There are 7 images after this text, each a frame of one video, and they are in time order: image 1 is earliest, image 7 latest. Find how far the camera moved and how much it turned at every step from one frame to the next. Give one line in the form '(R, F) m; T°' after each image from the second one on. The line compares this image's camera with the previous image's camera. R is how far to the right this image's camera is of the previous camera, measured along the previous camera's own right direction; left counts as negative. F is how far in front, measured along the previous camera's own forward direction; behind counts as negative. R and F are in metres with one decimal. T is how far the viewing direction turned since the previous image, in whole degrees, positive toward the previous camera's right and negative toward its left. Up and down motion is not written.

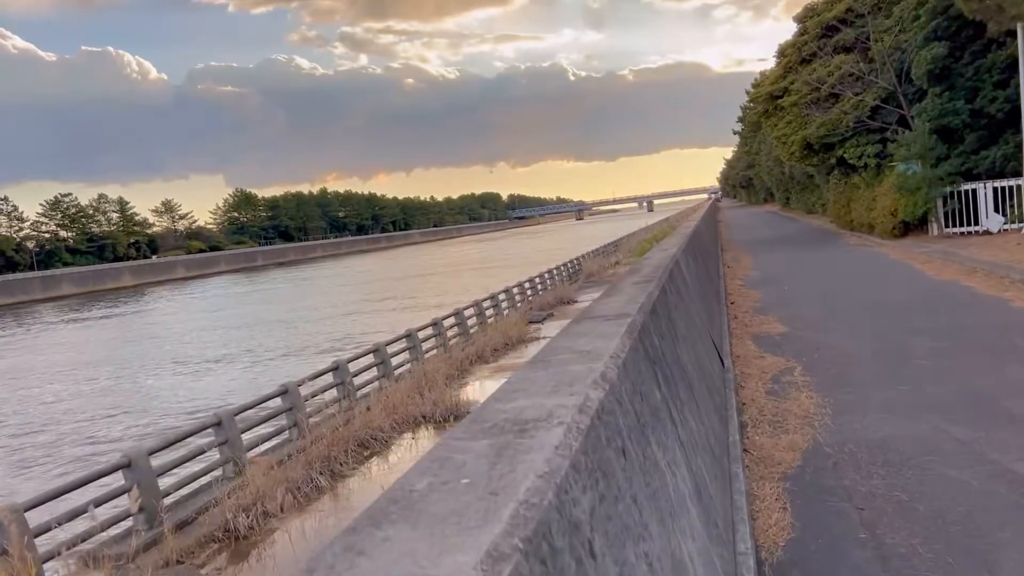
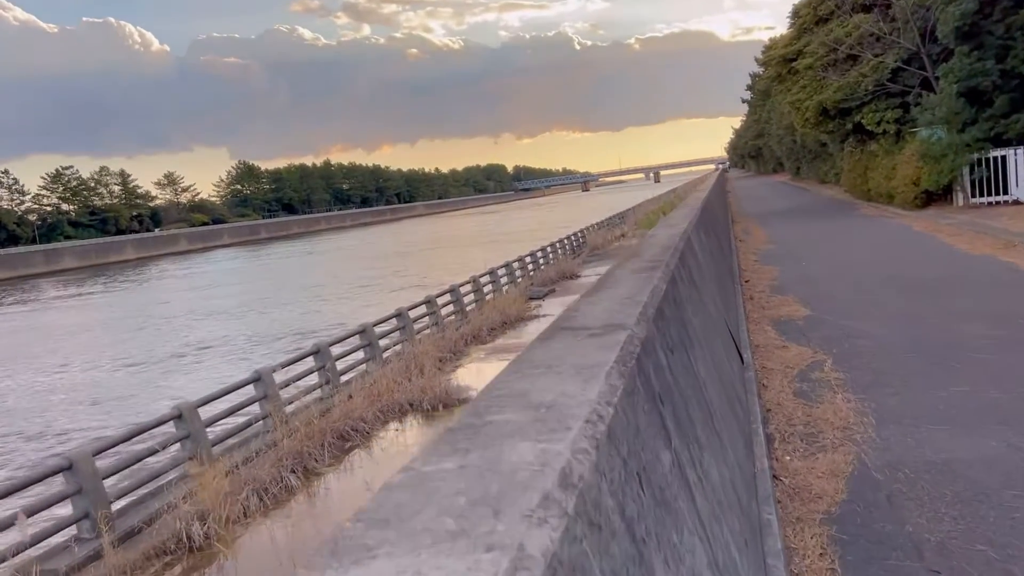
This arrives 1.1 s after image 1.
(+0.2, +1.2) m; 0°
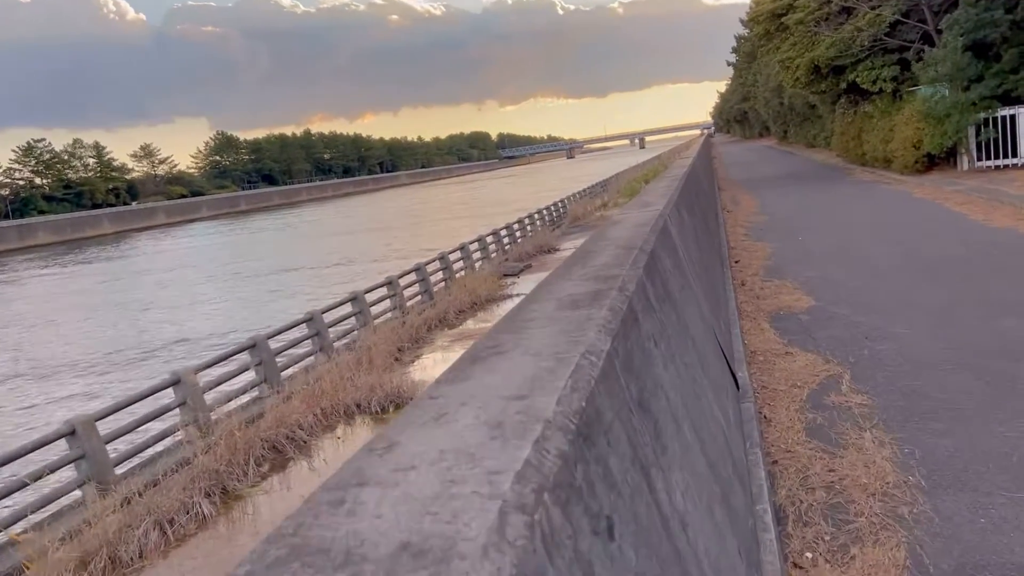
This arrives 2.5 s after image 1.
(+0.4, +1.7) m; +1°
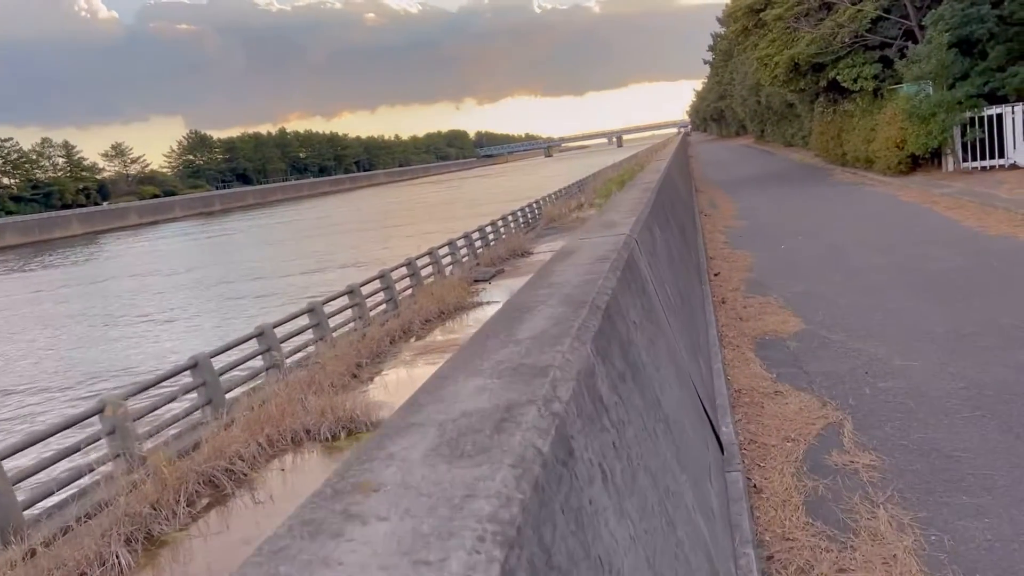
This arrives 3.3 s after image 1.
(+0.2, +0.9) m; +1°
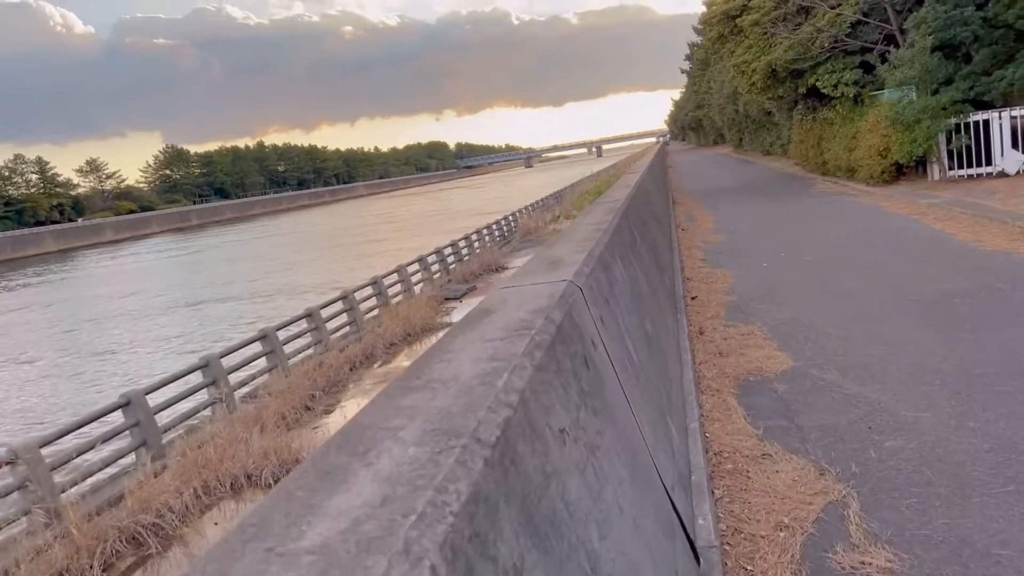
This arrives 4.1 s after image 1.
(+0.3, +1.0) m; +1°
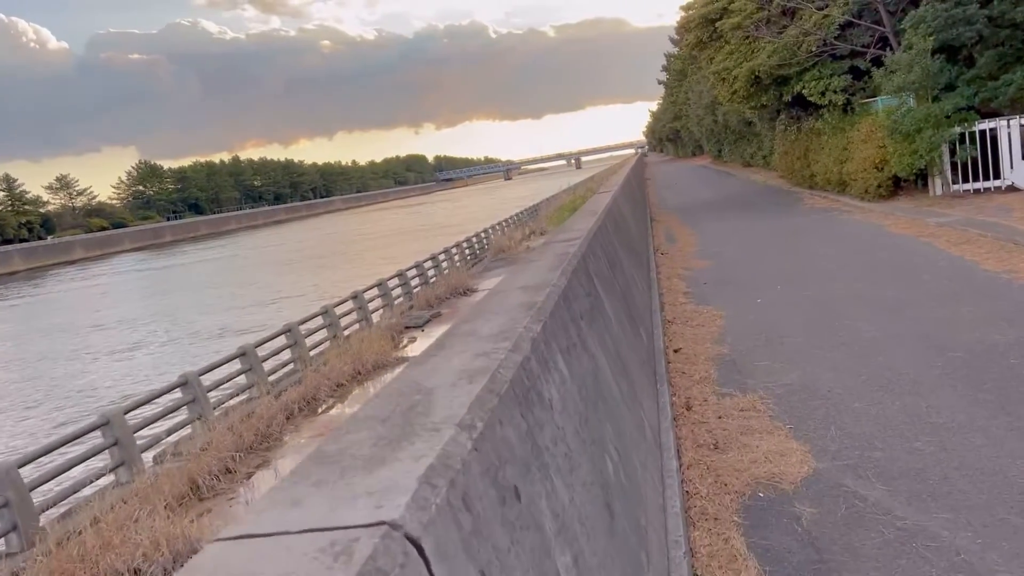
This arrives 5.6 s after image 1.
(+0.4, +1.8) m; +1°
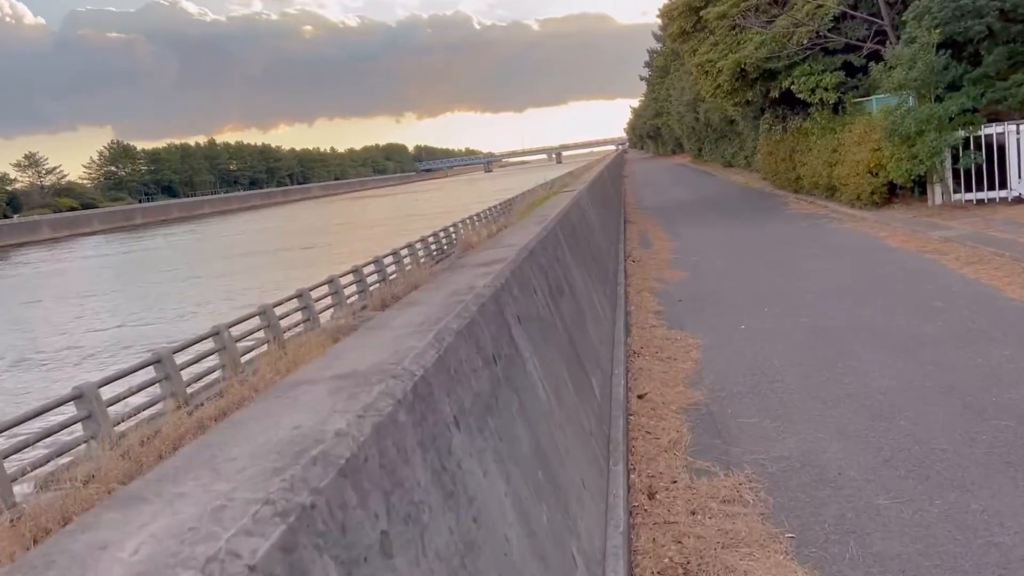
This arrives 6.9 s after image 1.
(+0.4, +1.6) m; +2°
